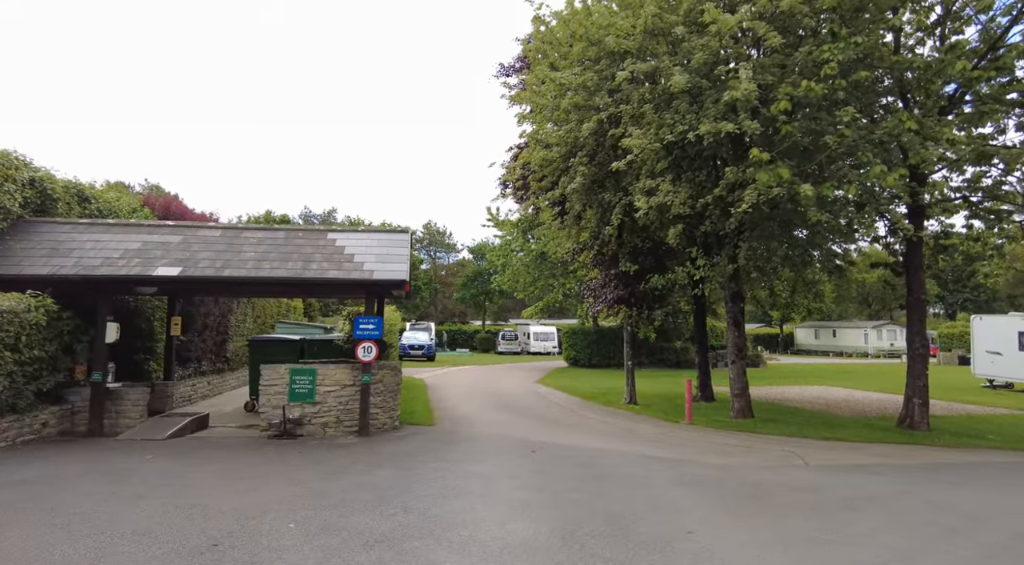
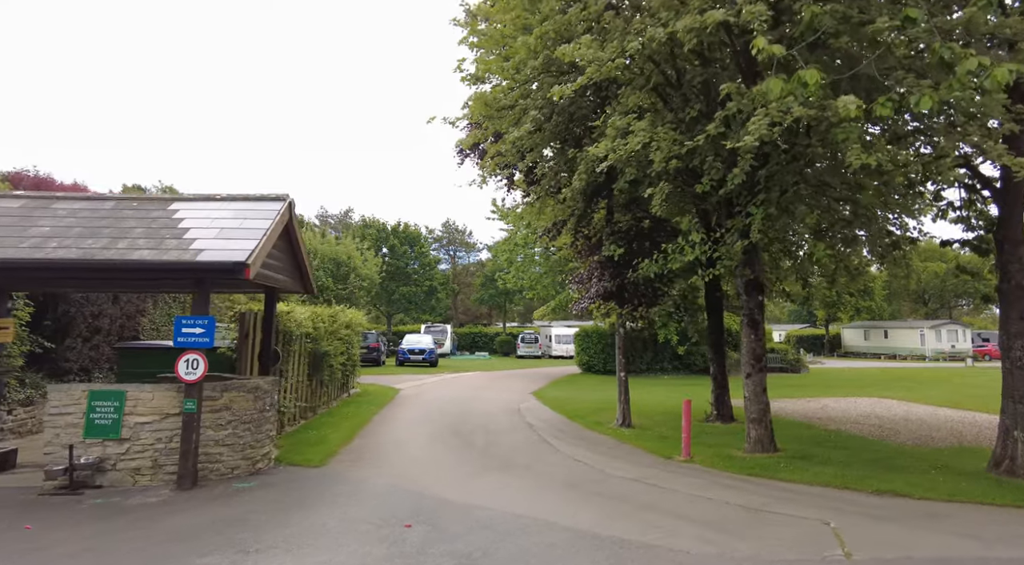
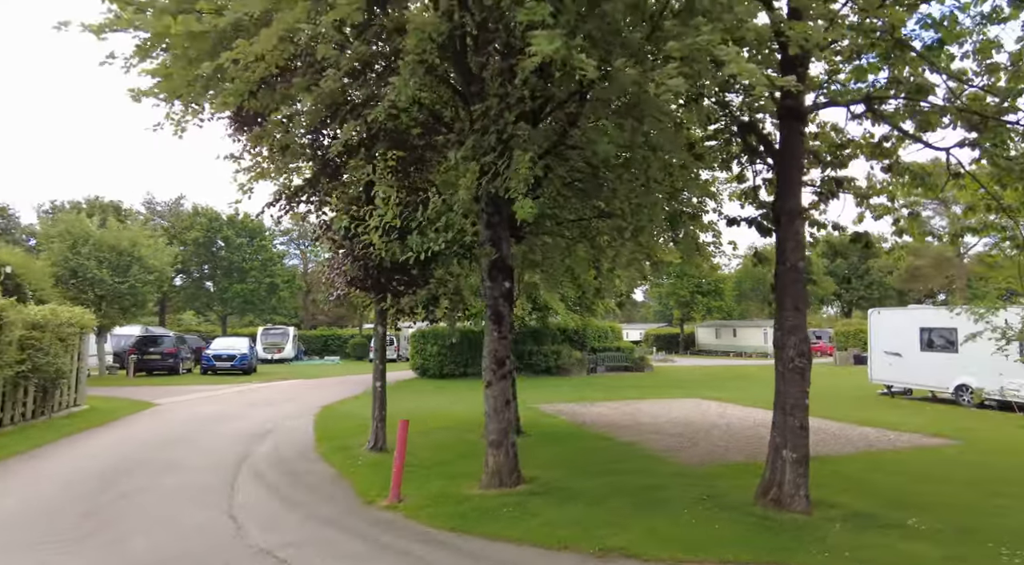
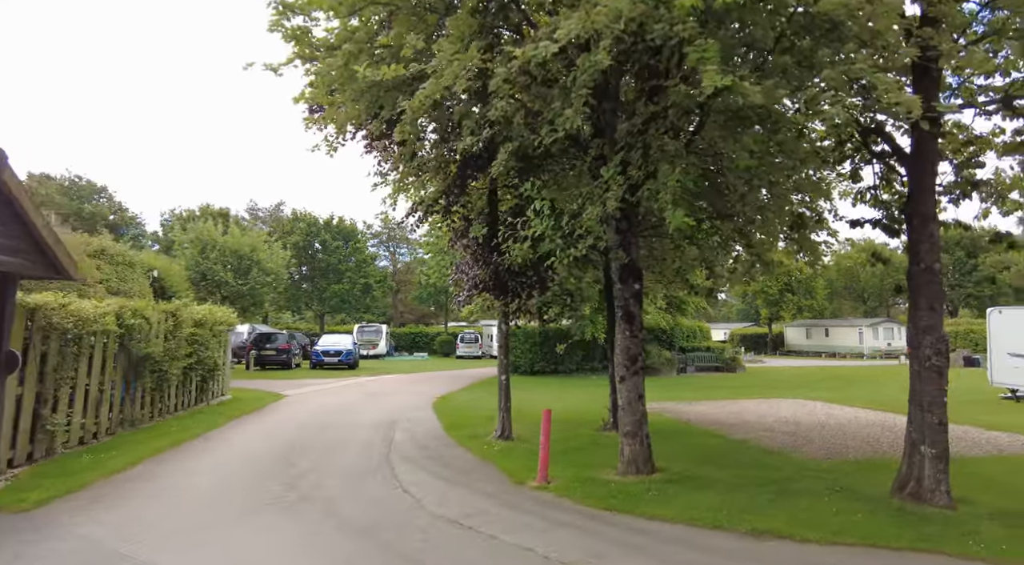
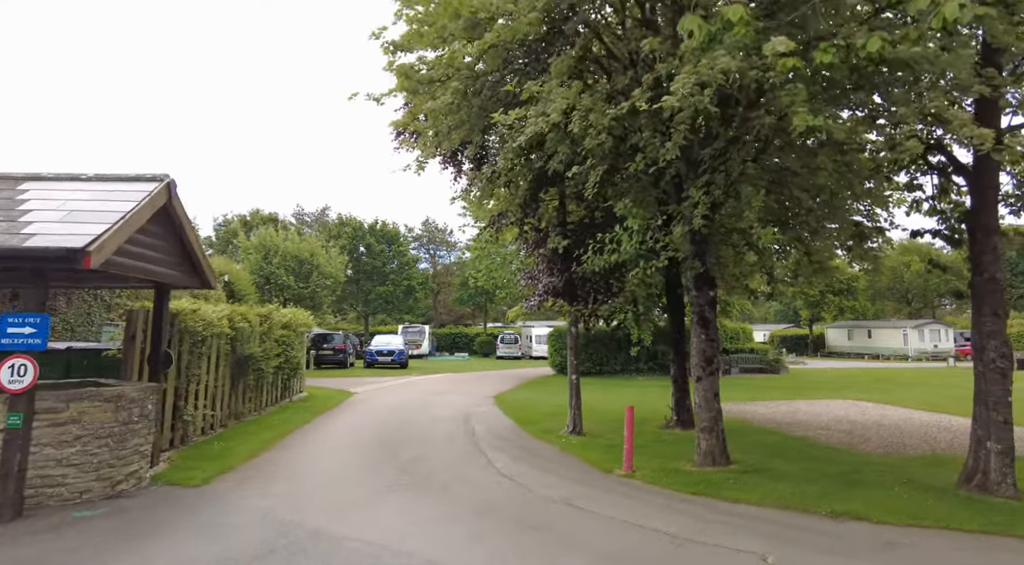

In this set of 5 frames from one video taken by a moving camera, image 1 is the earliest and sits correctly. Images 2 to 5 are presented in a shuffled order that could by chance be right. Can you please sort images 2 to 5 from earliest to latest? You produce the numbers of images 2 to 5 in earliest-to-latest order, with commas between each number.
2, 5, 4, 3
